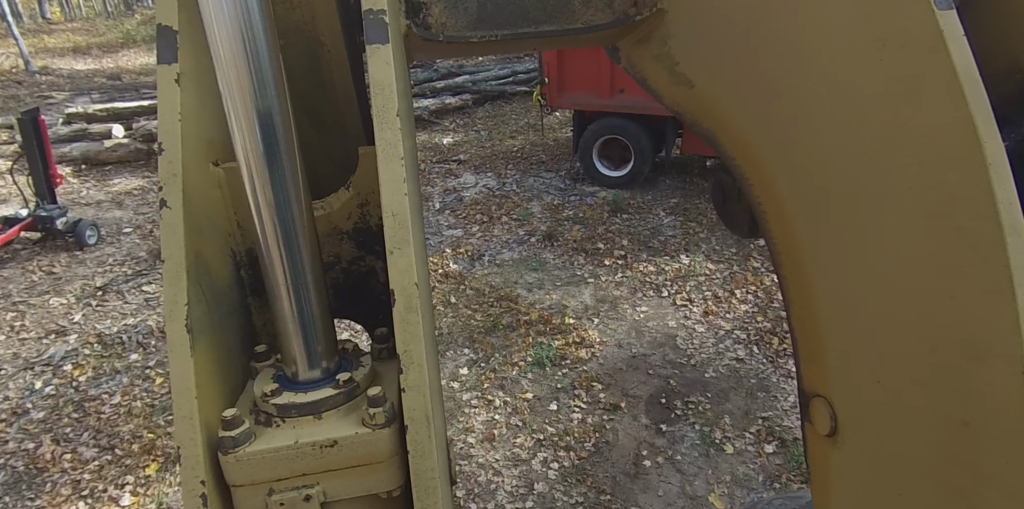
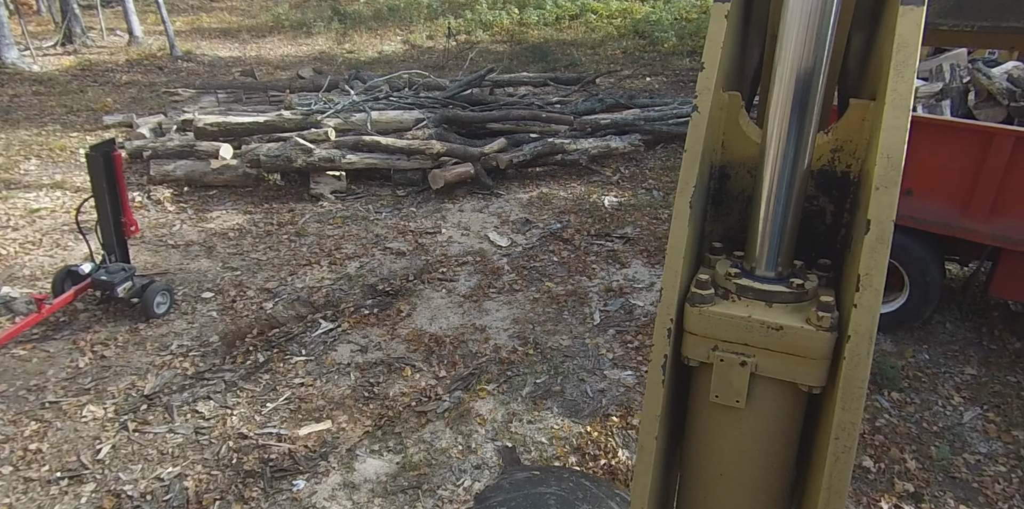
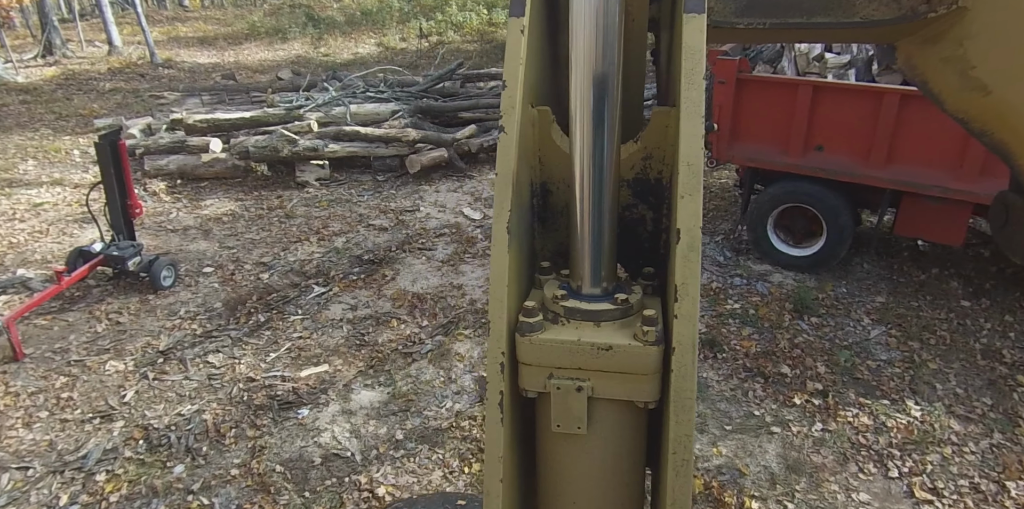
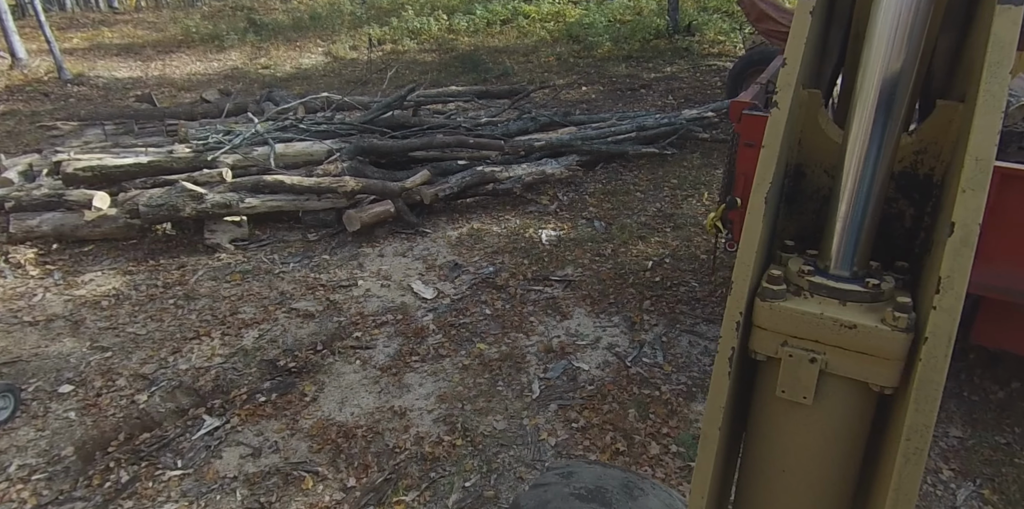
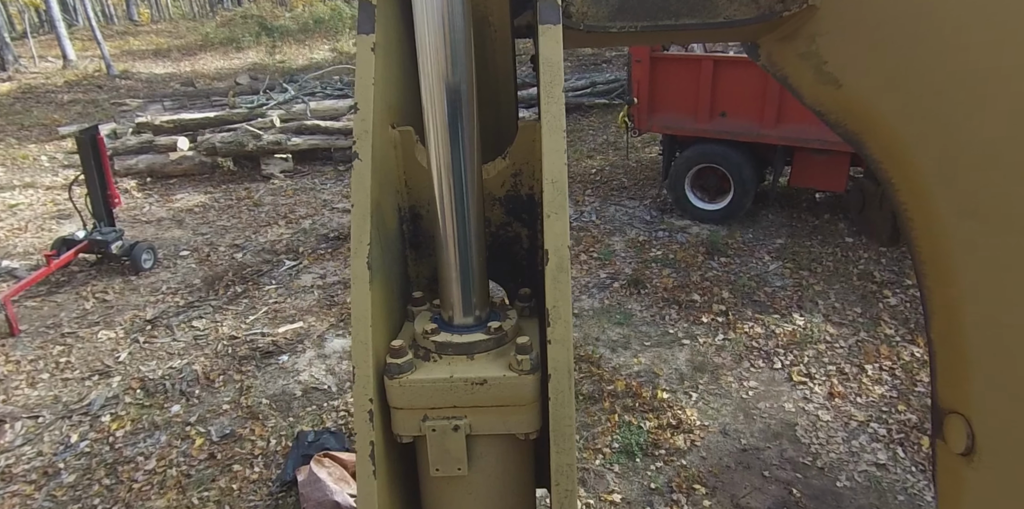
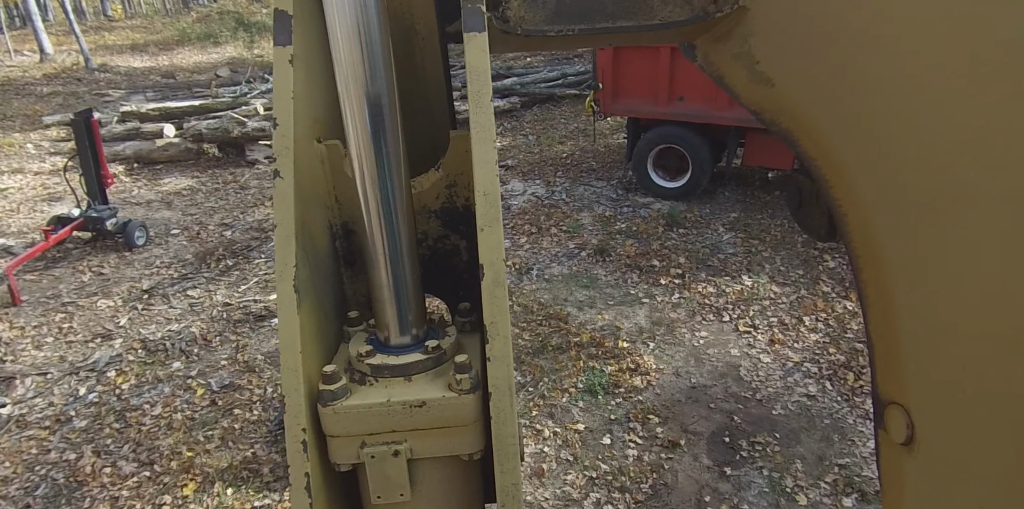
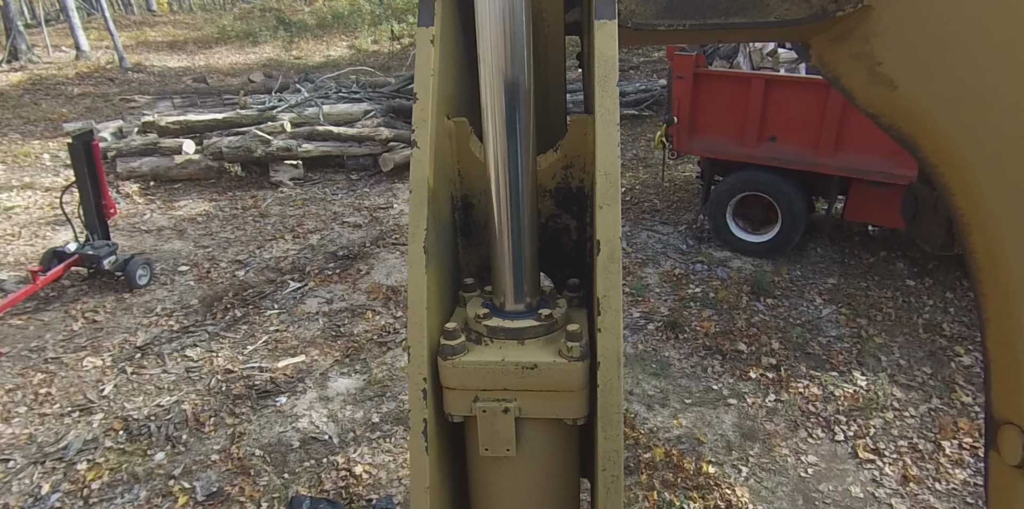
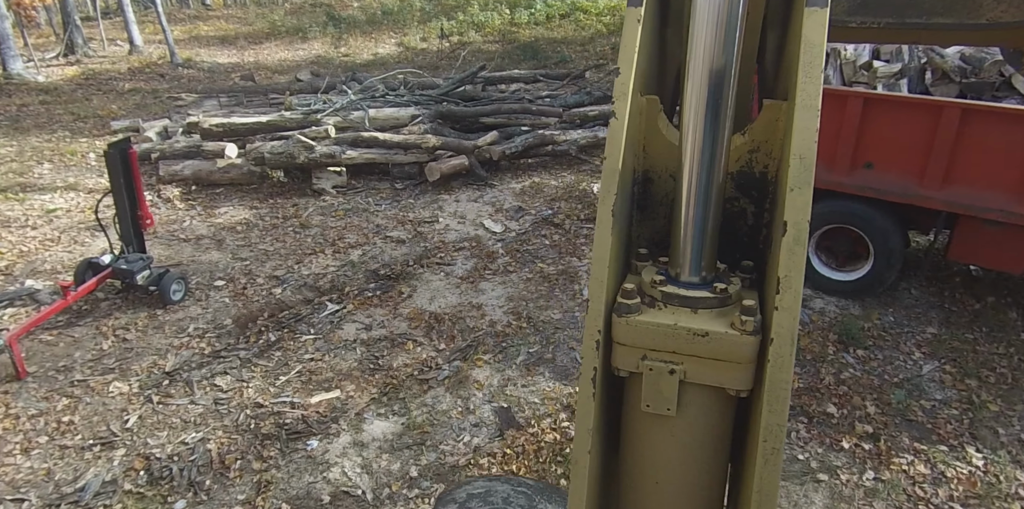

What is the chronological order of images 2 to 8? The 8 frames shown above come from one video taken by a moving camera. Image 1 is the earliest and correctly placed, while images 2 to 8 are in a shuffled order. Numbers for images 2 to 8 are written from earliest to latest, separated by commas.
6, 5, 7, 3, 8, 2, 4
